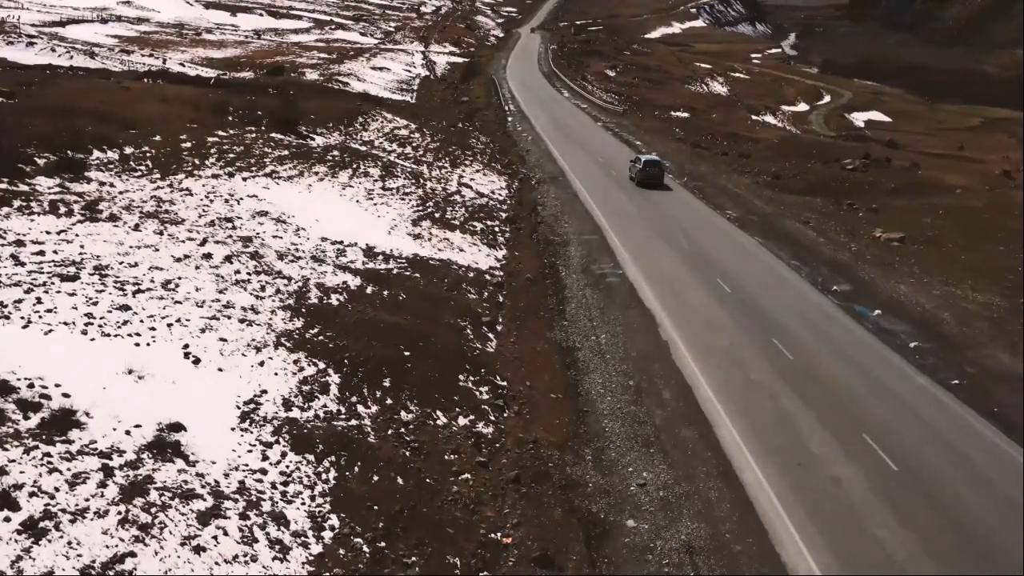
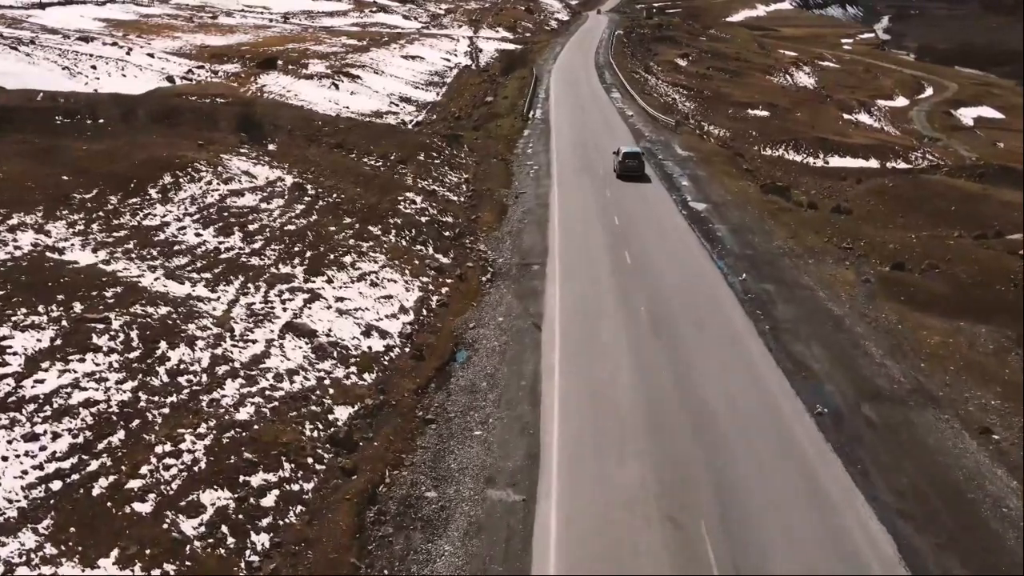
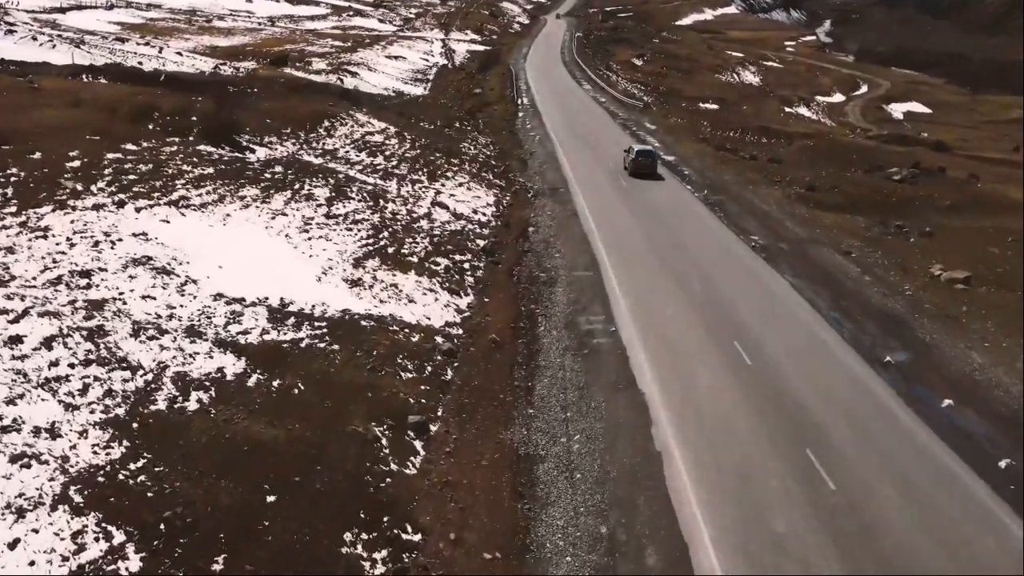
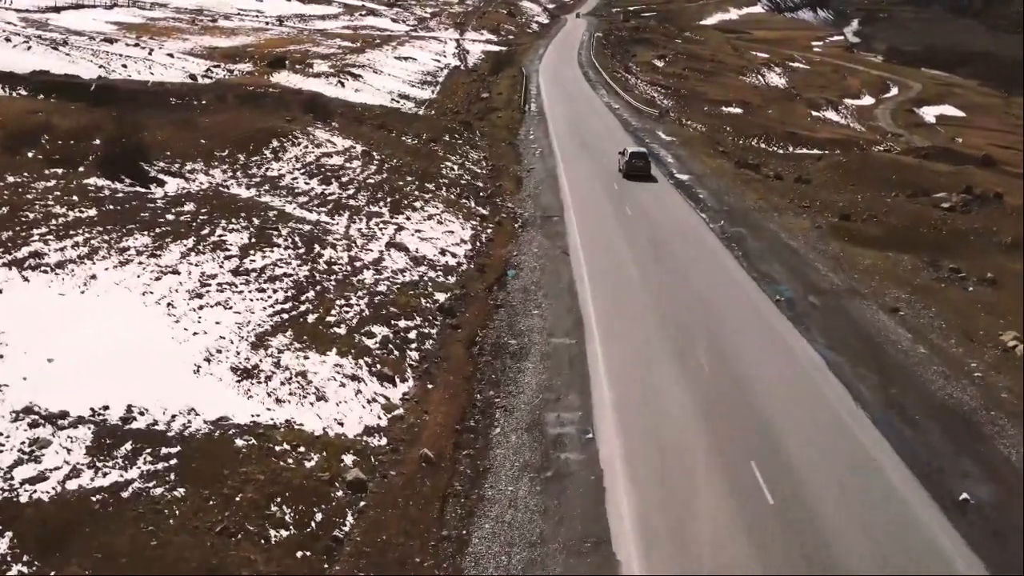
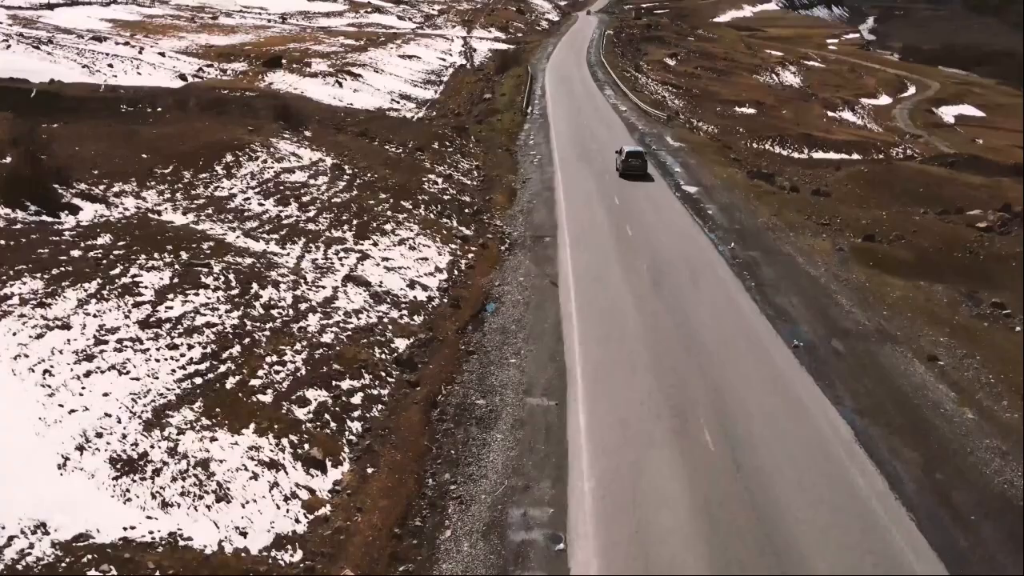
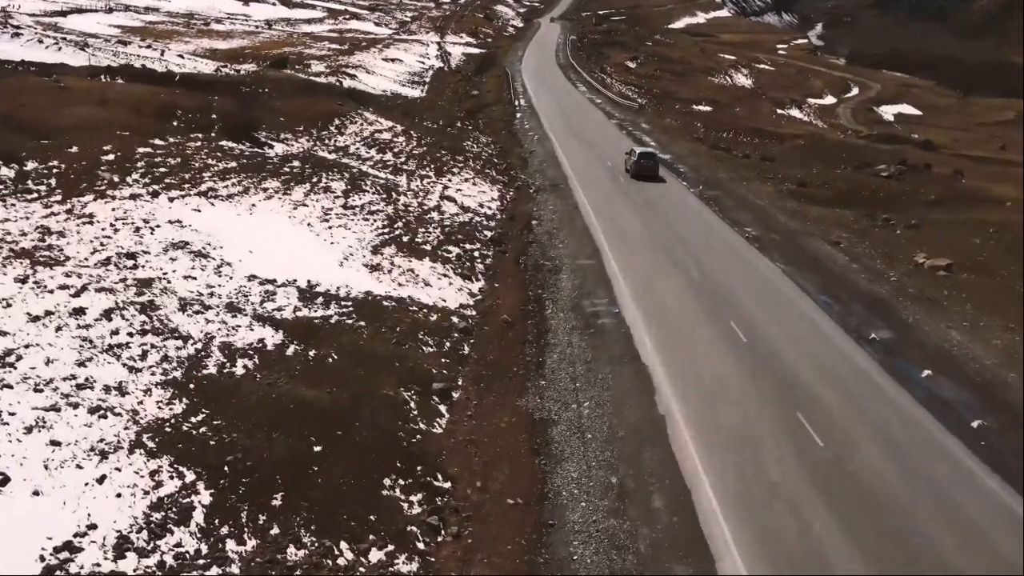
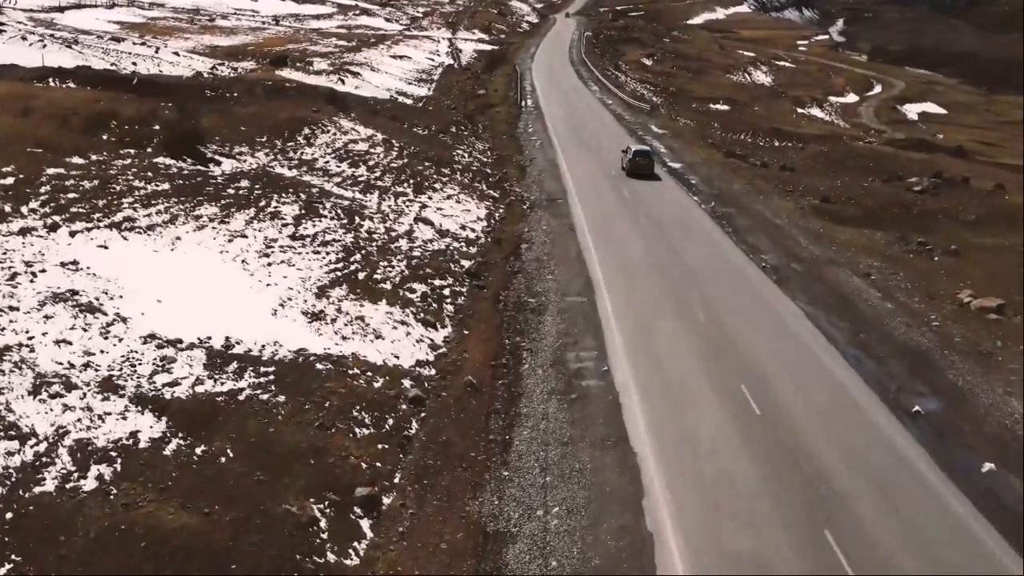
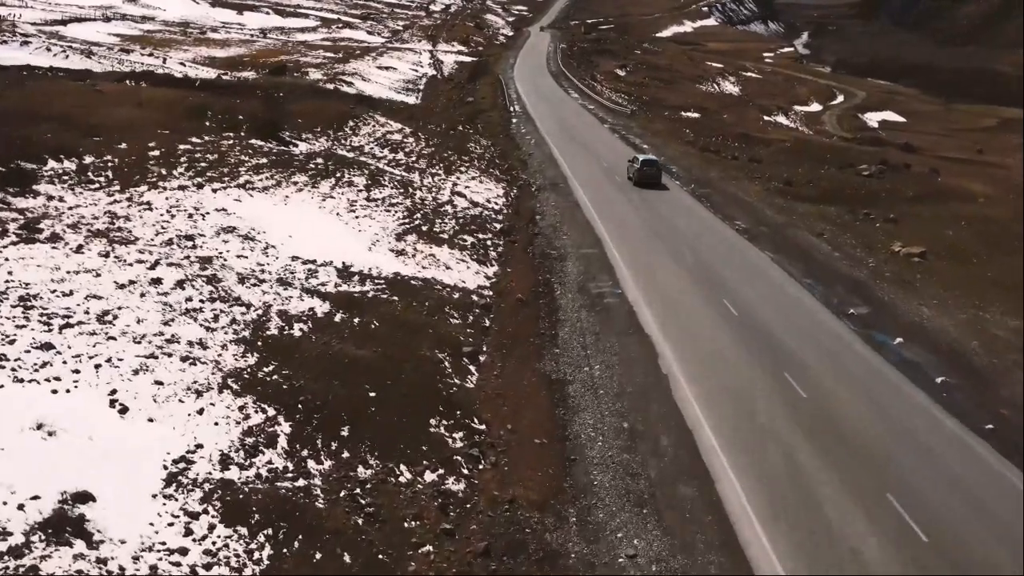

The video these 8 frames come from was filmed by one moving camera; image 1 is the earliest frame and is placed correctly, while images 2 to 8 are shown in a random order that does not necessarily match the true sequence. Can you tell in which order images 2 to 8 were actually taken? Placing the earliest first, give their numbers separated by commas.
8, 6, 3, 7, 4, 5, 2
